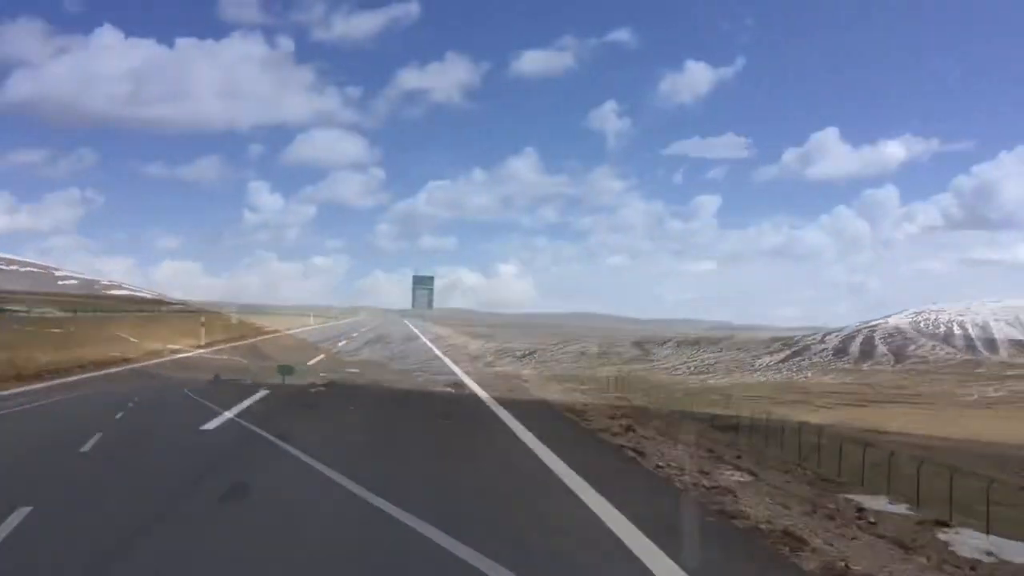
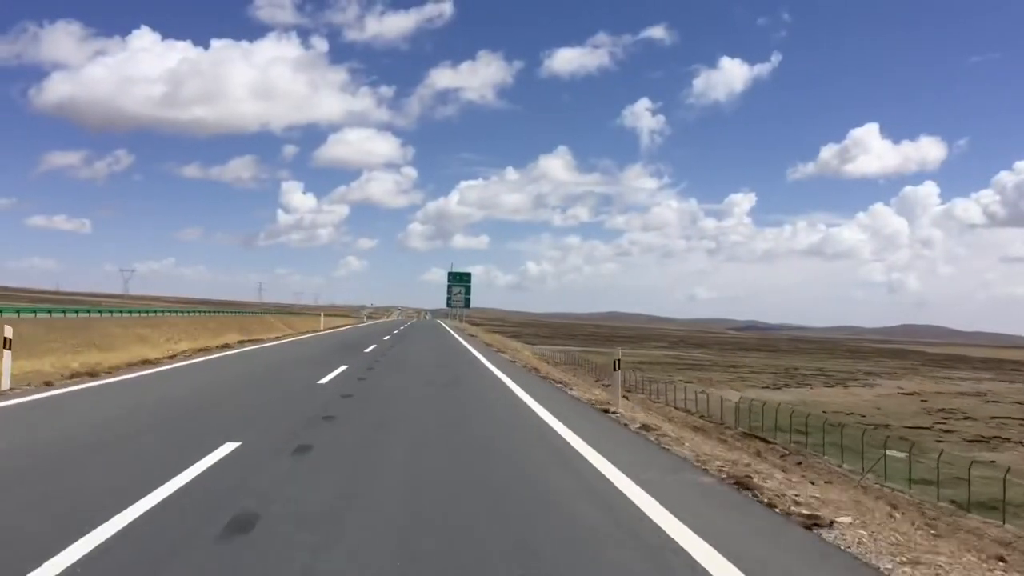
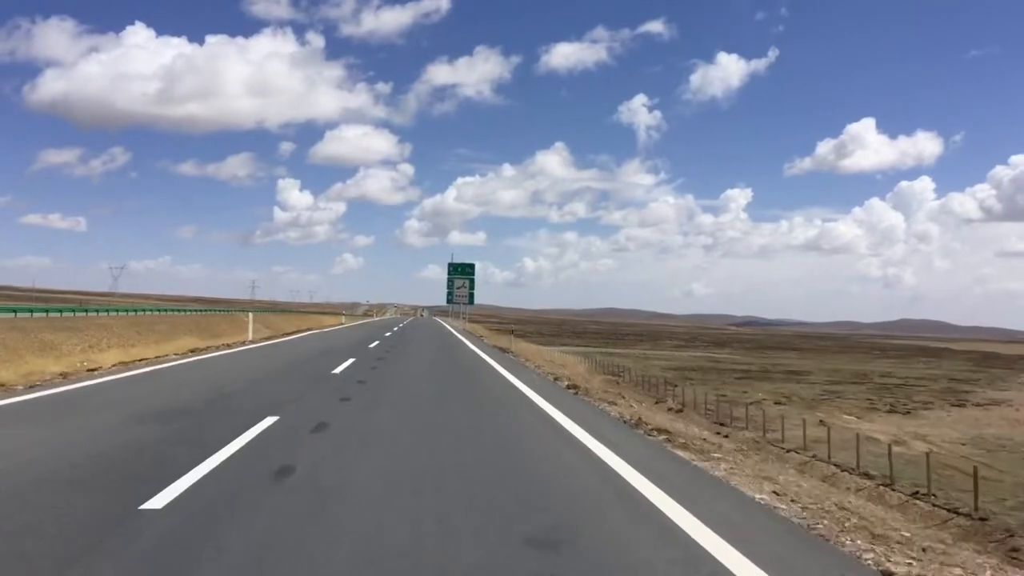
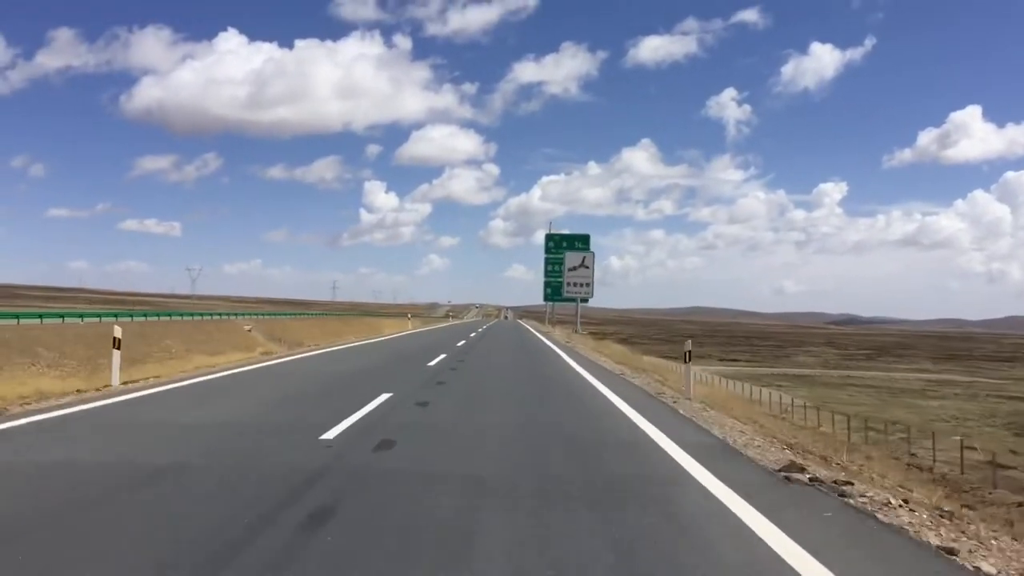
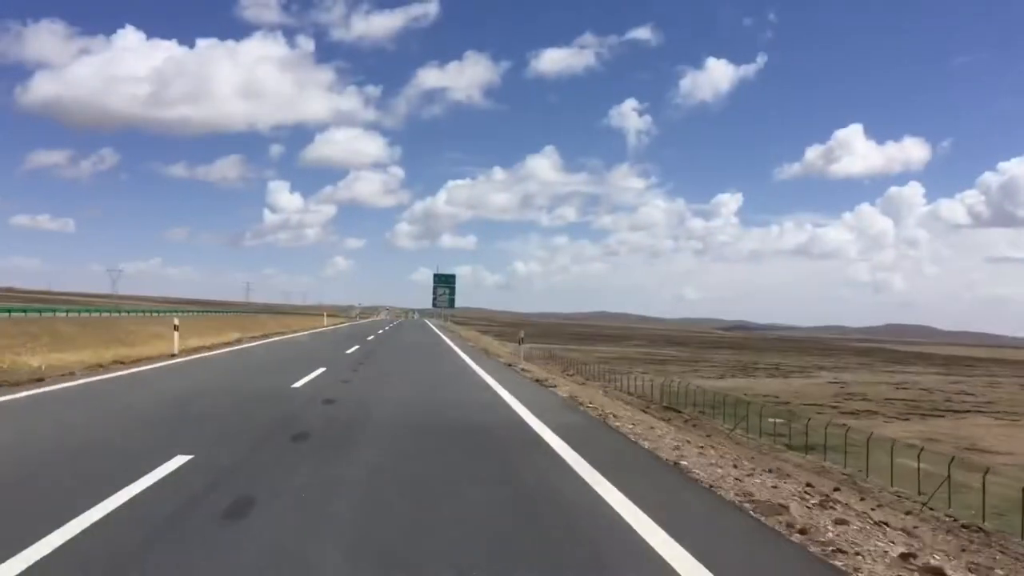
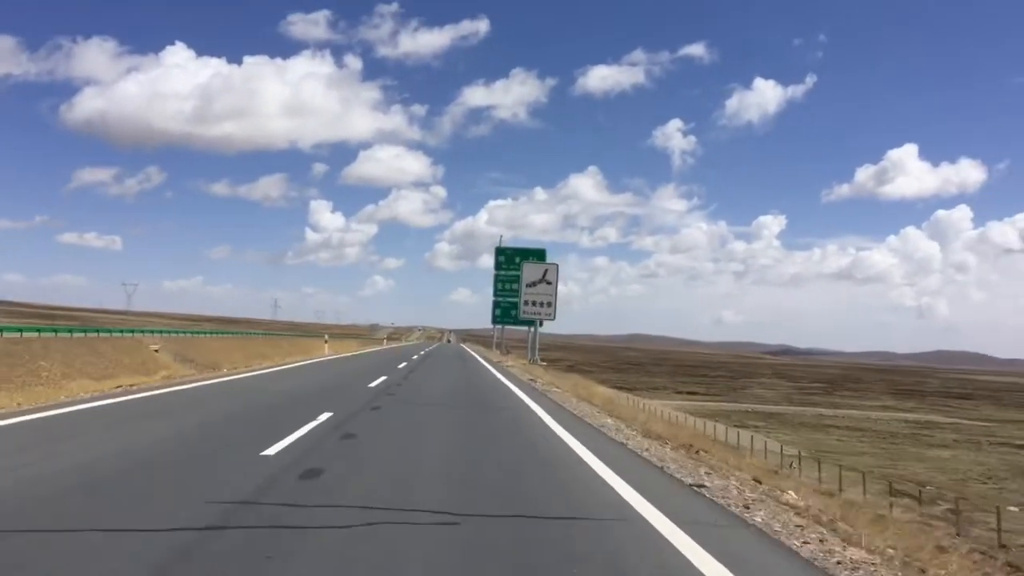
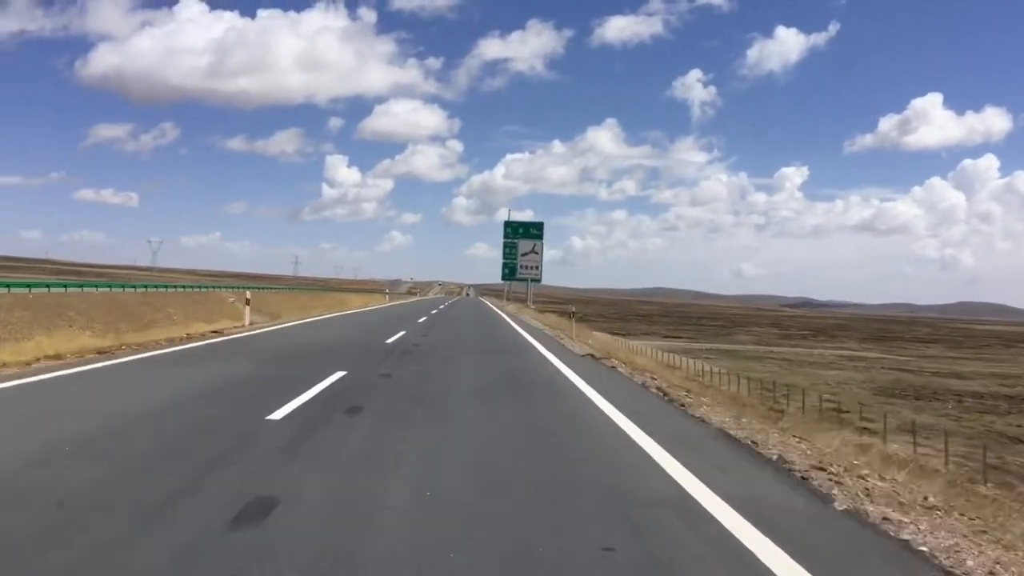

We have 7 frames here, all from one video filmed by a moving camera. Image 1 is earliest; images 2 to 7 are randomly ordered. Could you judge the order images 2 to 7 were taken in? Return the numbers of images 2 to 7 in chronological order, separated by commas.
5, 2, 3, 7, 4, 6
